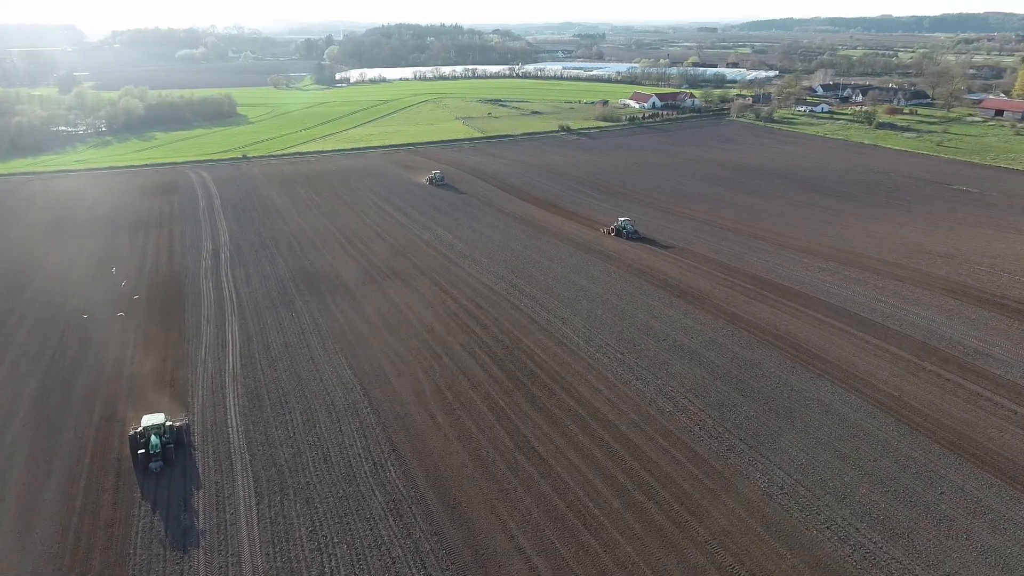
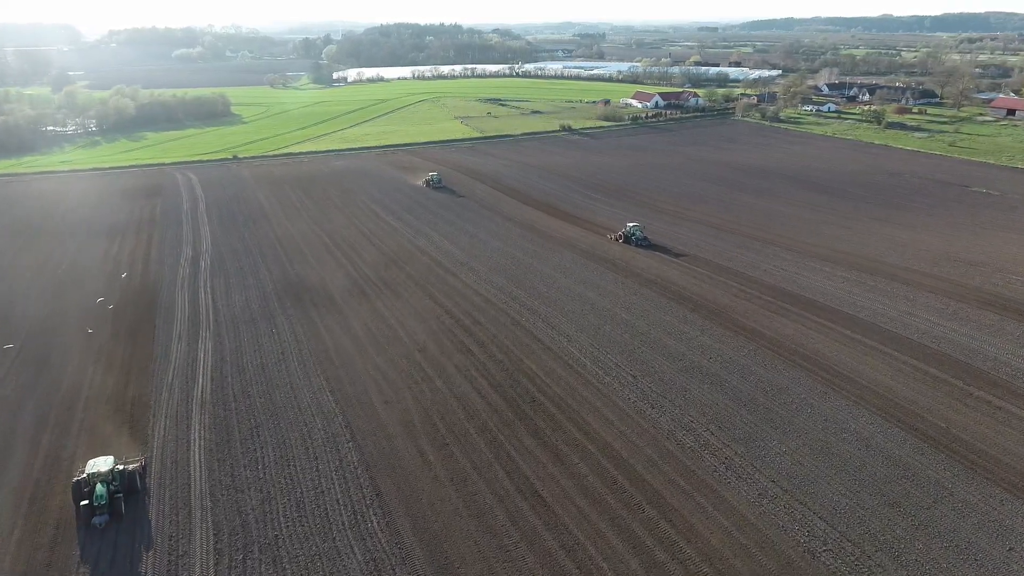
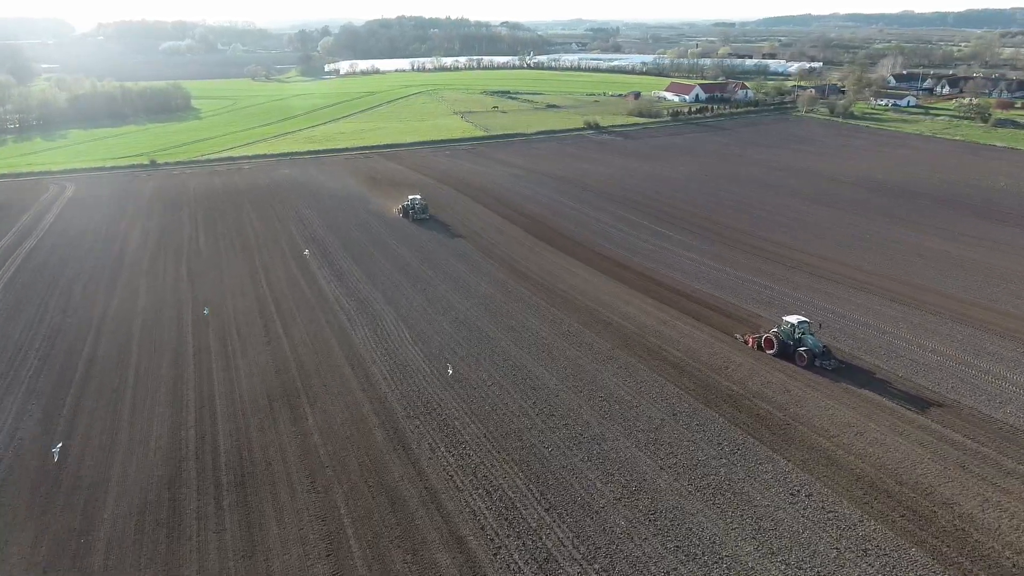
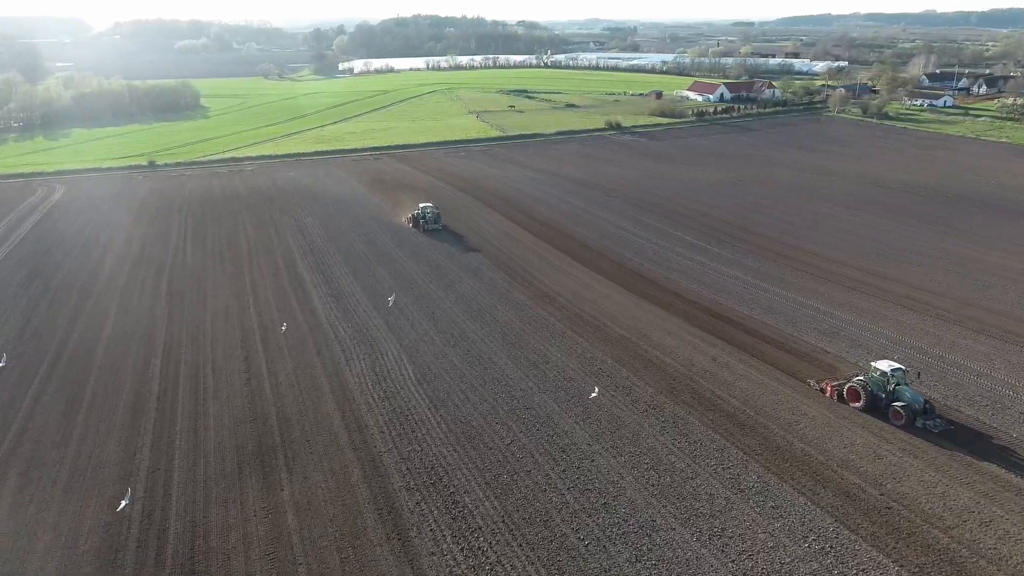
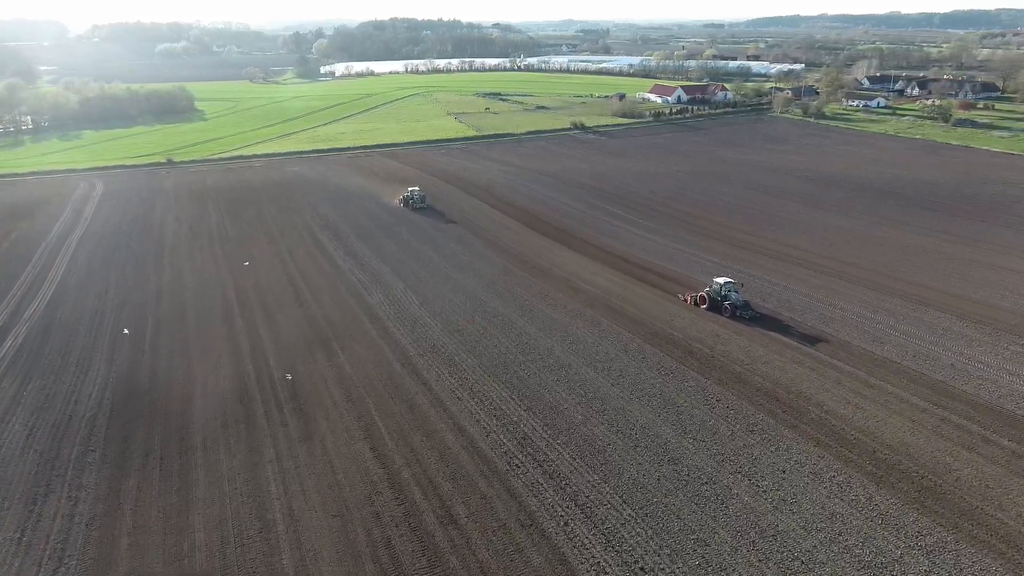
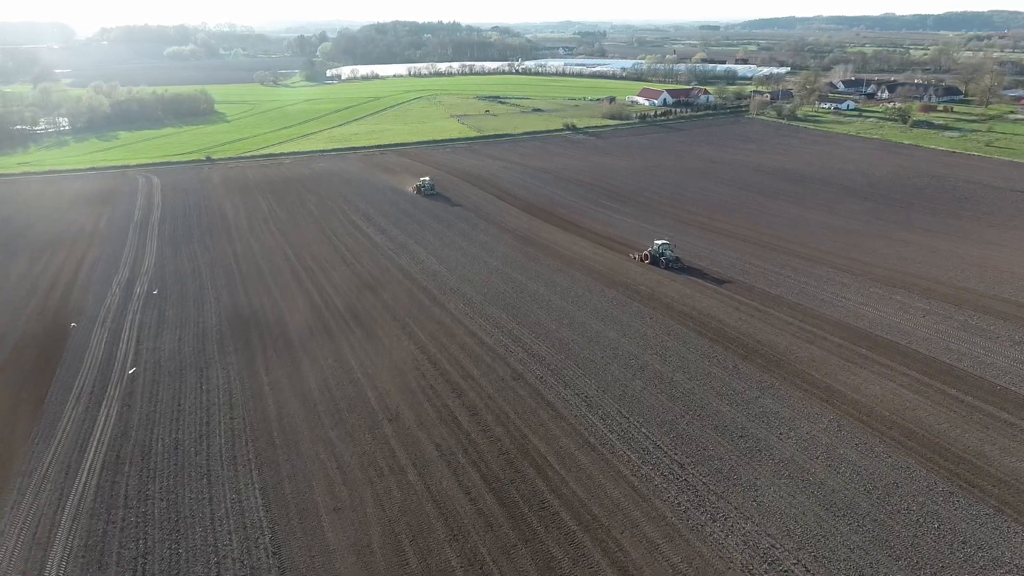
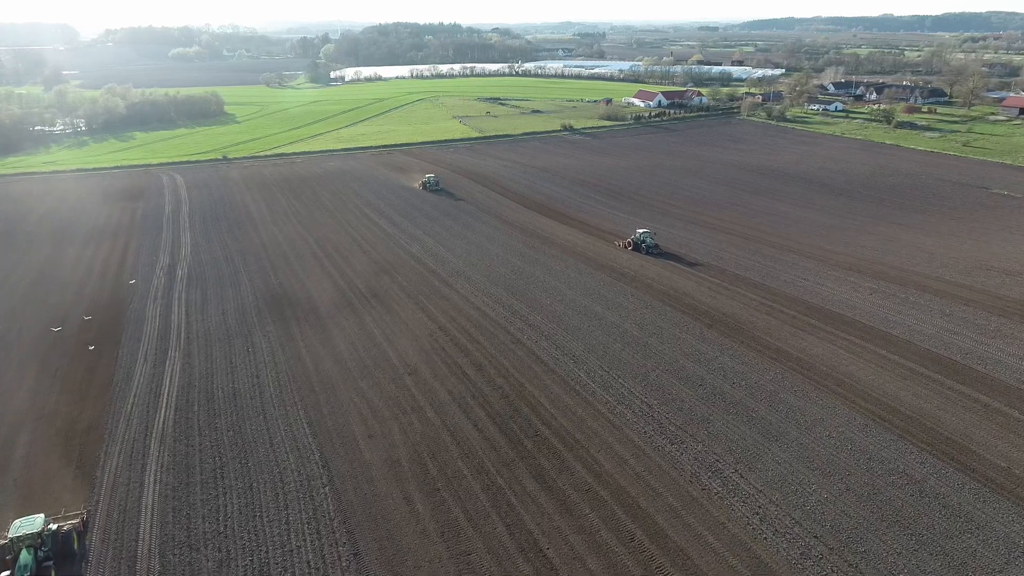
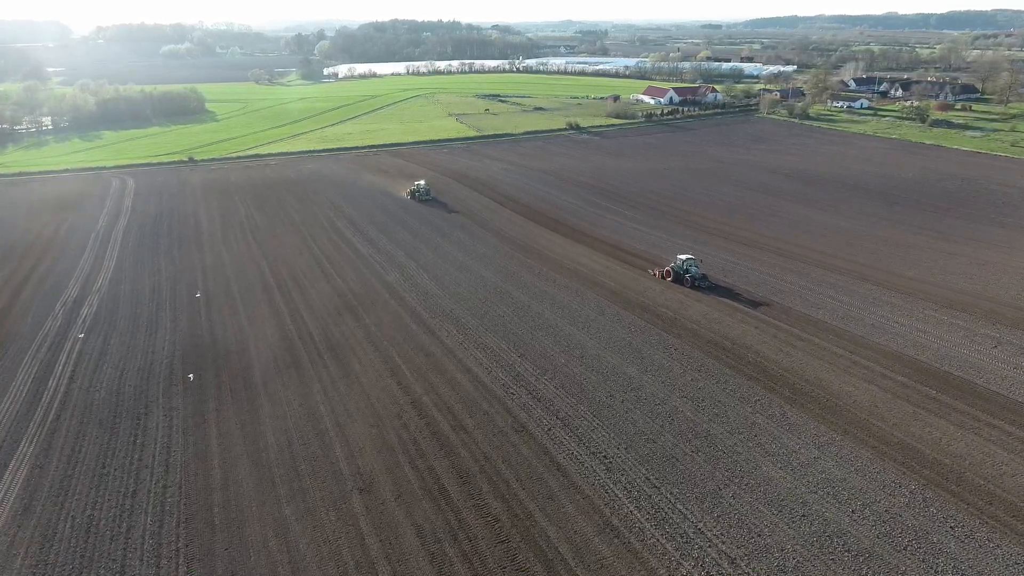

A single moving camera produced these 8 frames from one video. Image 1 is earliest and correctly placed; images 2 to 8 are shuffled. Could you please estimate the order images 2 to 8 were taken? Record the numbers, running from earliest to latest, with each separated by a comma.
2, 7, 6, 8, 5, 3, 4
